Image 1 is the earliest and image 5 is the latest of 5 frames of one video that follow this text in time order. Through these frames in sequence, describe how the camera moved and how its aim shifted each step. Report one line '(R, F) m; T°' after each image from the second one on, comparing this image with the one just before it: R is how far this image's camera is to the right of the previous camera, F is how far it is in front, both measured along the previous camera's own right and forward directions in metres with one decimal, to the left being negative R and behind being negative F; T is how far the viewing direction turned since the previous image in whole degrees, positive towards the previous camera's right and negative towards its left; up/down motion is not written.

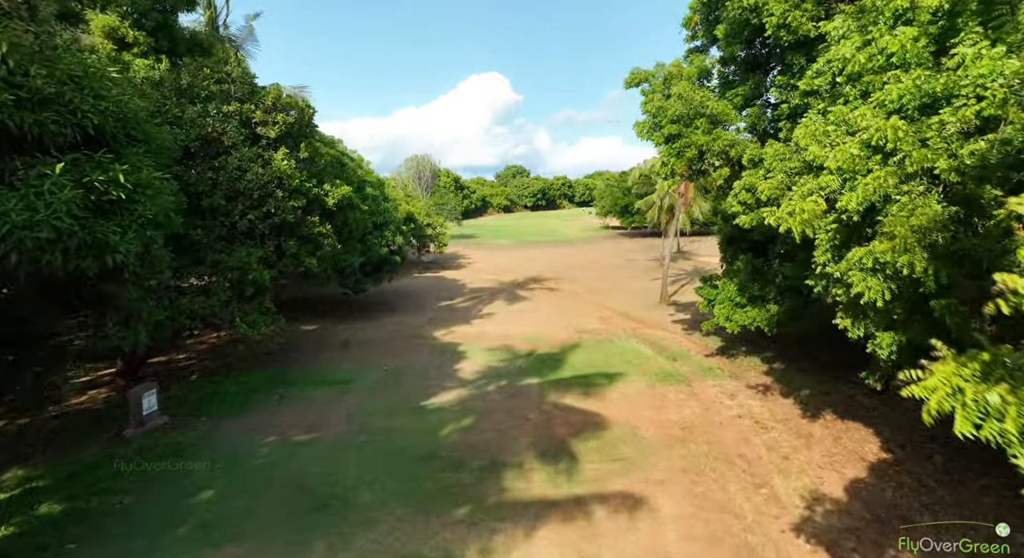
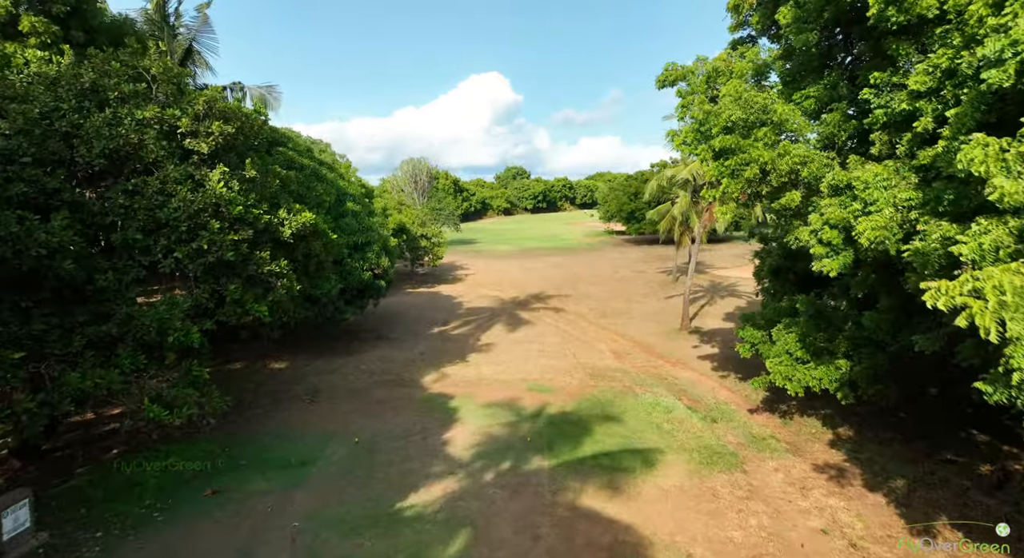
(-0.1, +2.2) m; 0°
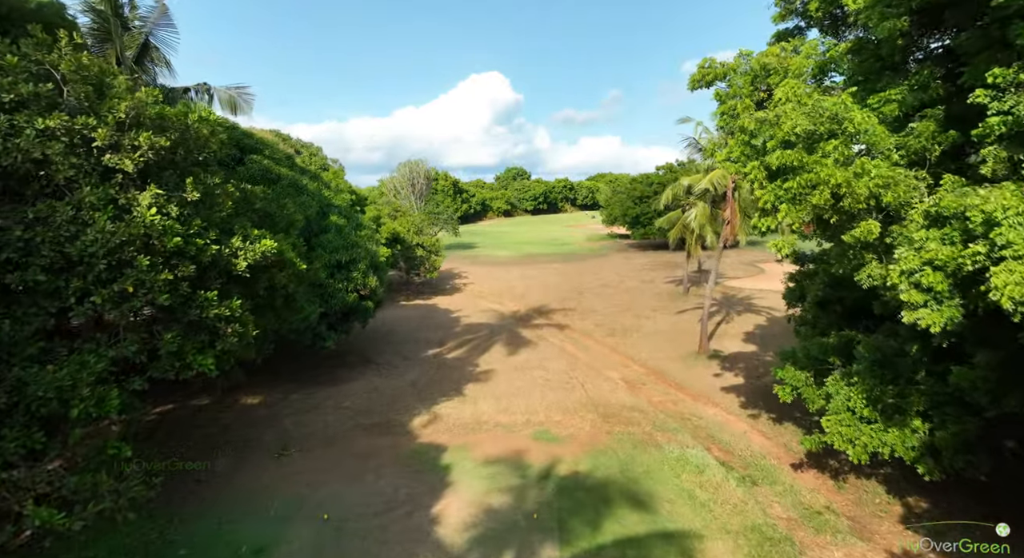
(0.0, +1.6) m; 0°
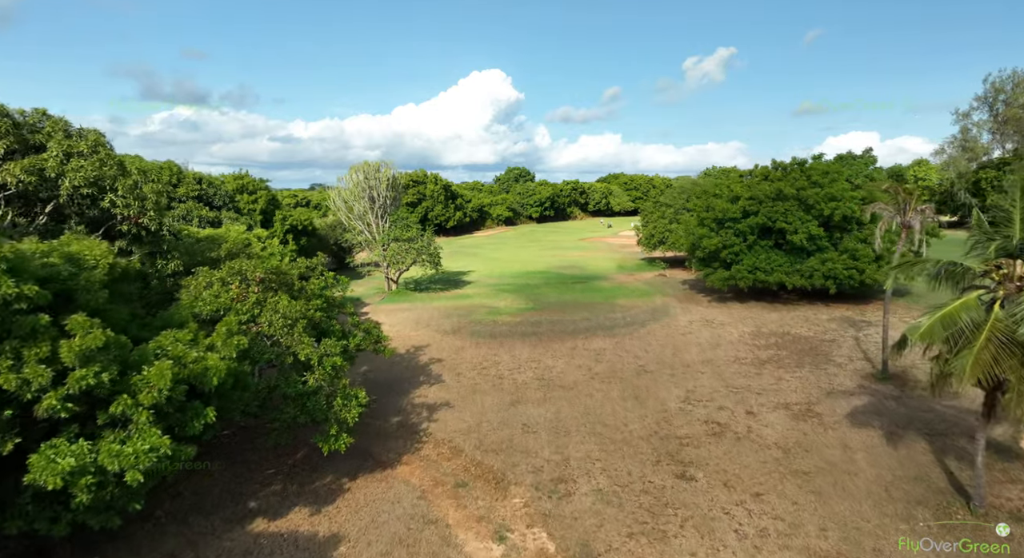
(-0.4, +16.4) m; 0°
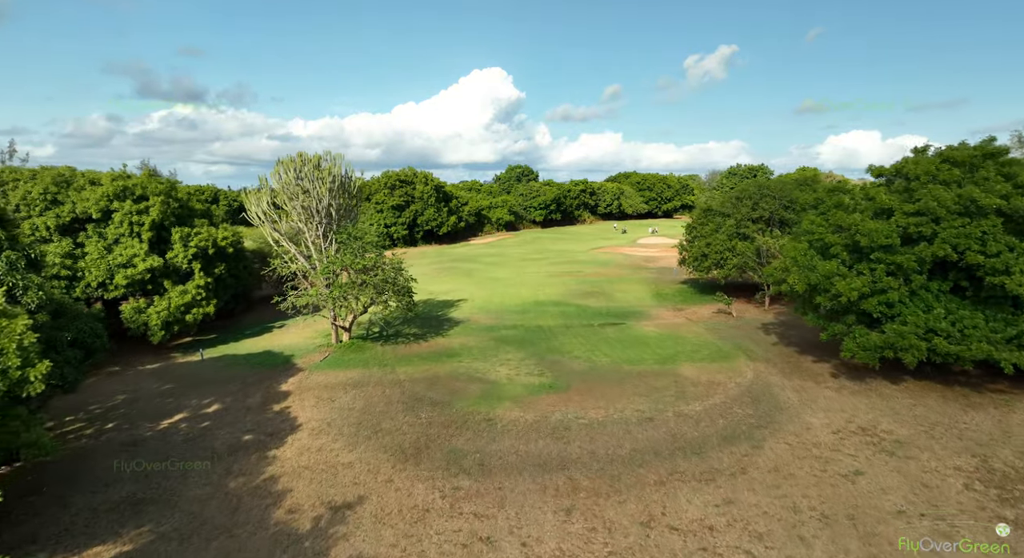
(-0.2, +11.7) m; 0°
